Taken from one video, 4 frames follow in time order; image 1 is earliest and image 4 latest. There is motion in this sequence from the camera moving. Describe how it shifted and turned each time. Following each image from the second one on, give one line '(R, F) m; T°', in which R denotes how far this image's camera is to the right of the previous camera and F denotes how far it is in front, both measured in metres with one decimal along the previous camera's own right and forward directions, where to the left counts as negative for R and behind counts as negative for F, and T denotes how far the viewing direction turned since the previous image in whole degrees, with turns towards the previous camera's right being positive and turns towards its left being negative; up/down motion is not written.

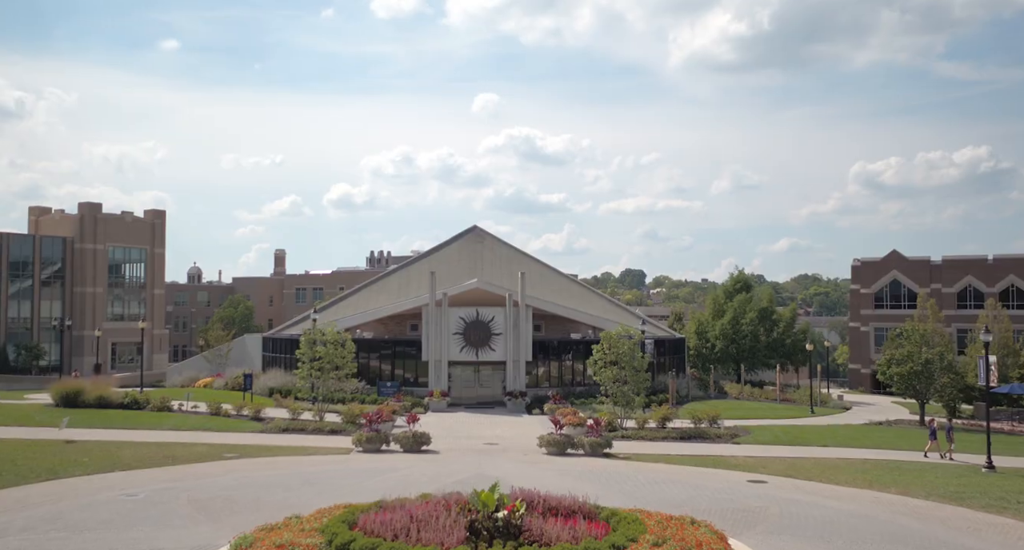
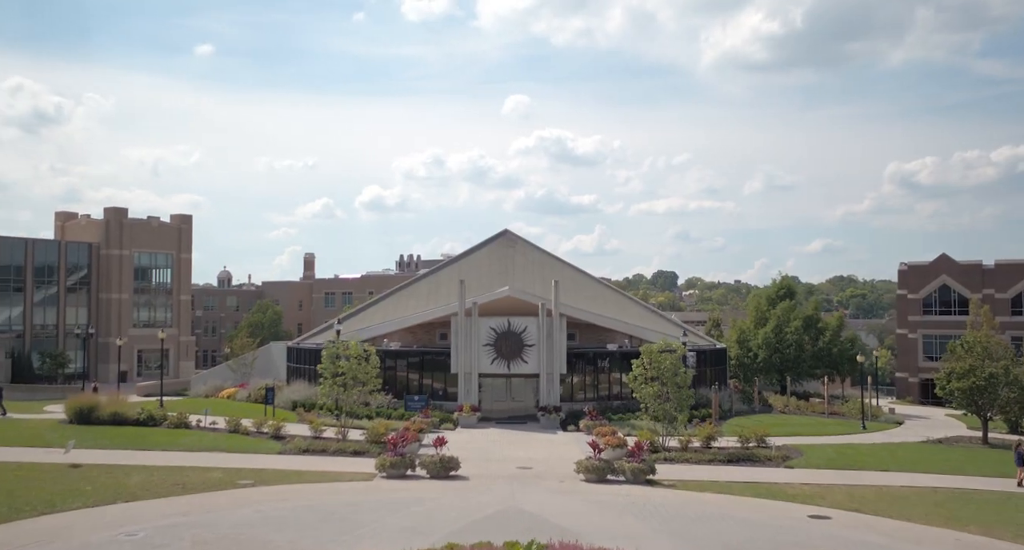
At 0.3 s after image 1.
(-0.1, +2.1) m; -2°
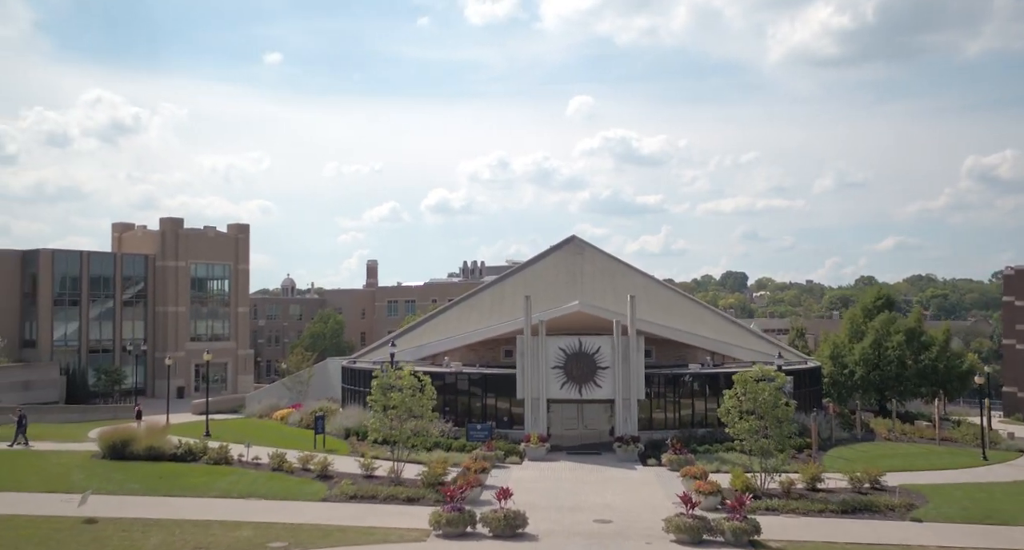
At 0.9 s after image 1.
(-0.2, +3.8) m; -4°
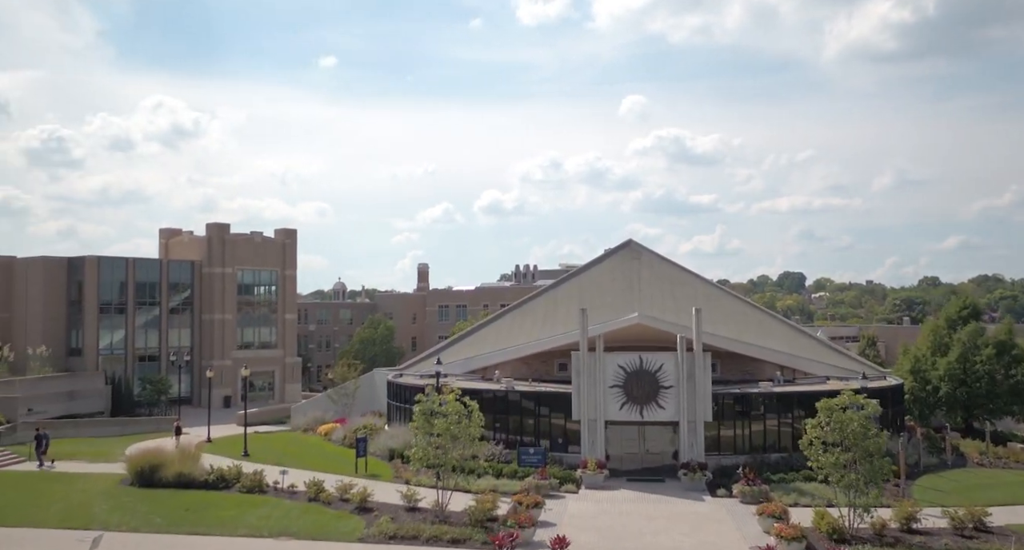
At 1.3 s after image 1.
(-0.1, +2.6) m; -3°
